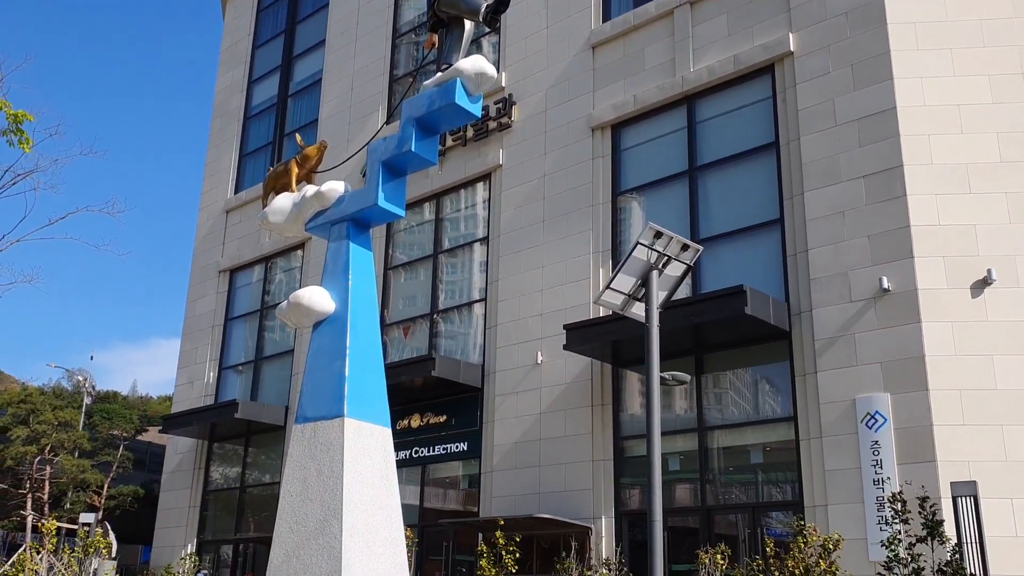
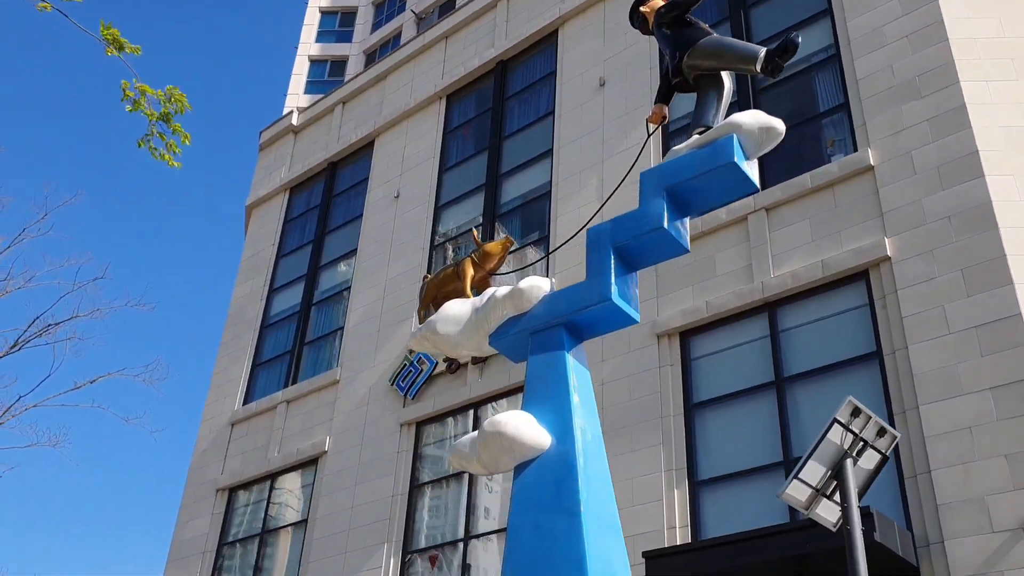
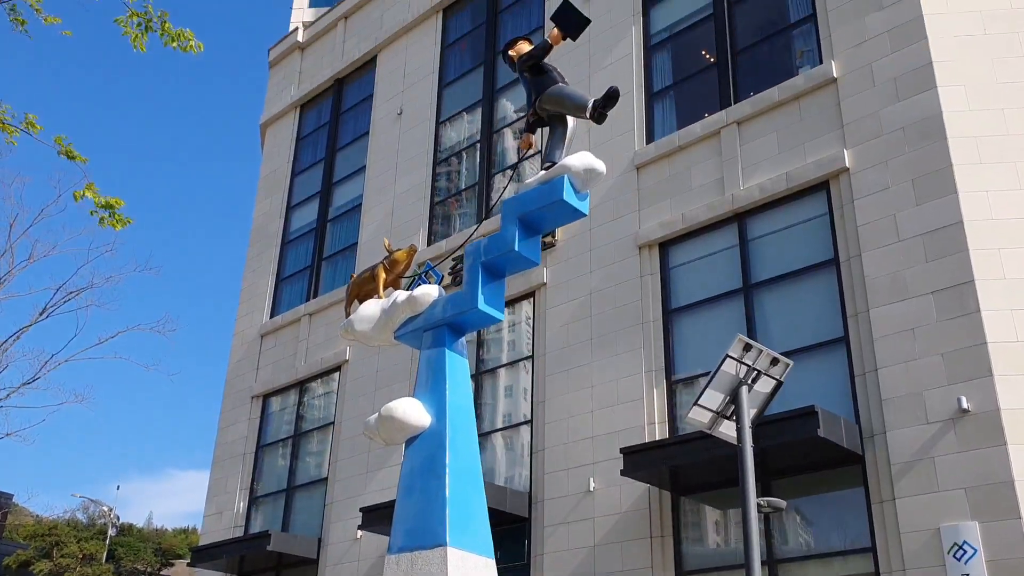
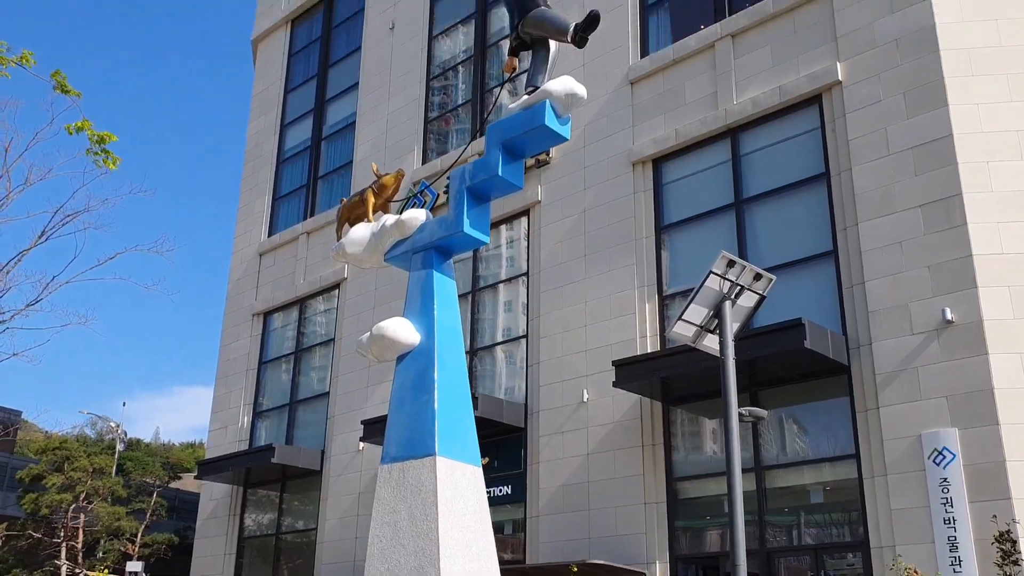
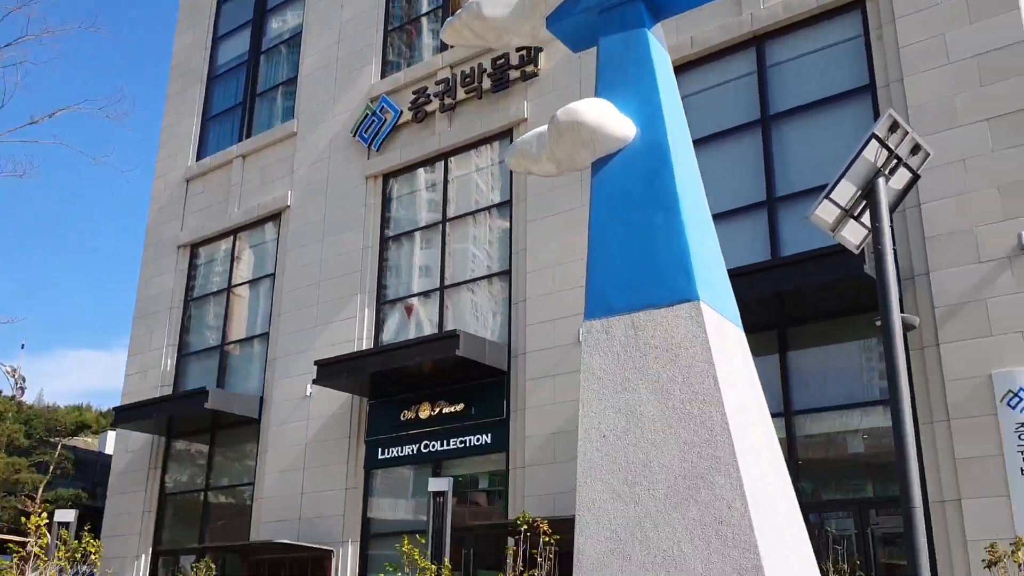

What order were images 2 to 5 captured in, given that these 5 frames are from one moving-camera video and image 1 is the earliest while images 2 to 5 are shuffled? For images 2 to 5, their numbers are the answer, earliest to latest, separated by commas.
4, 3, 2, 5
